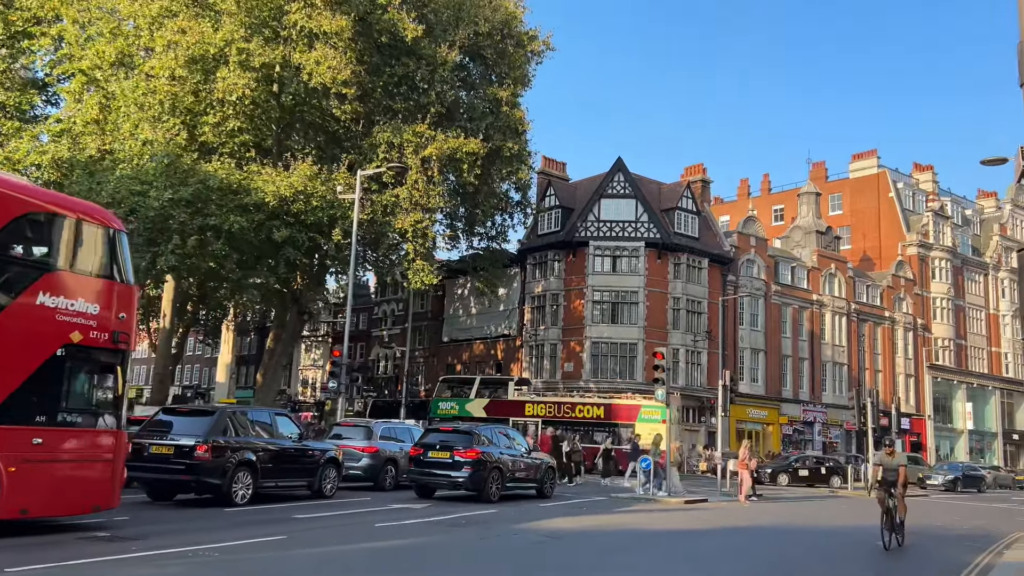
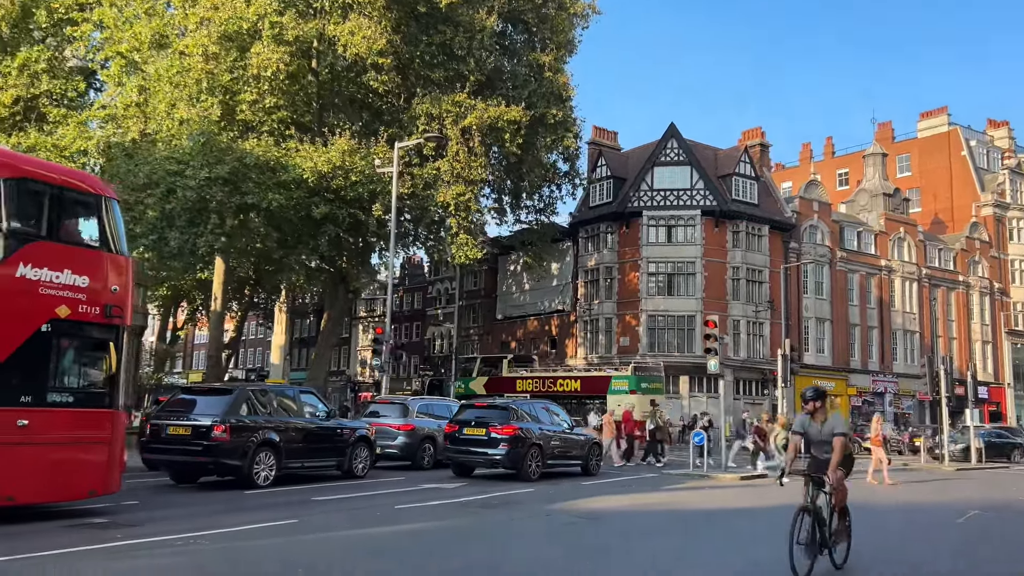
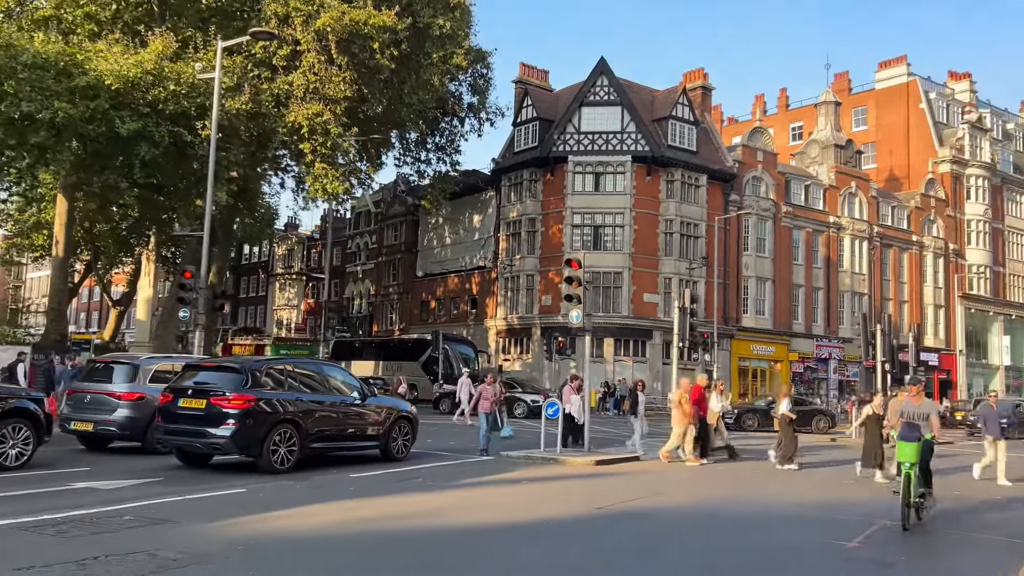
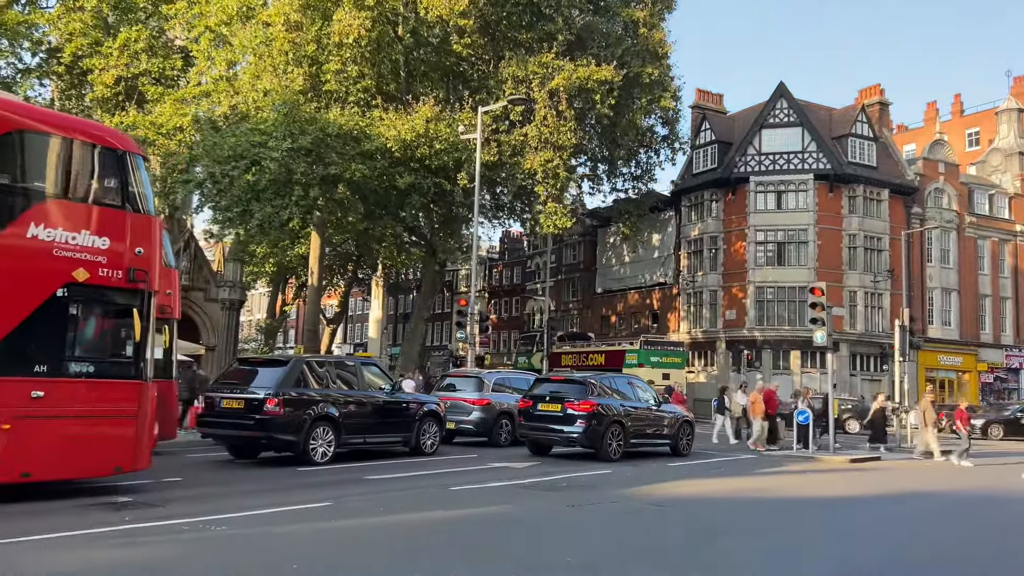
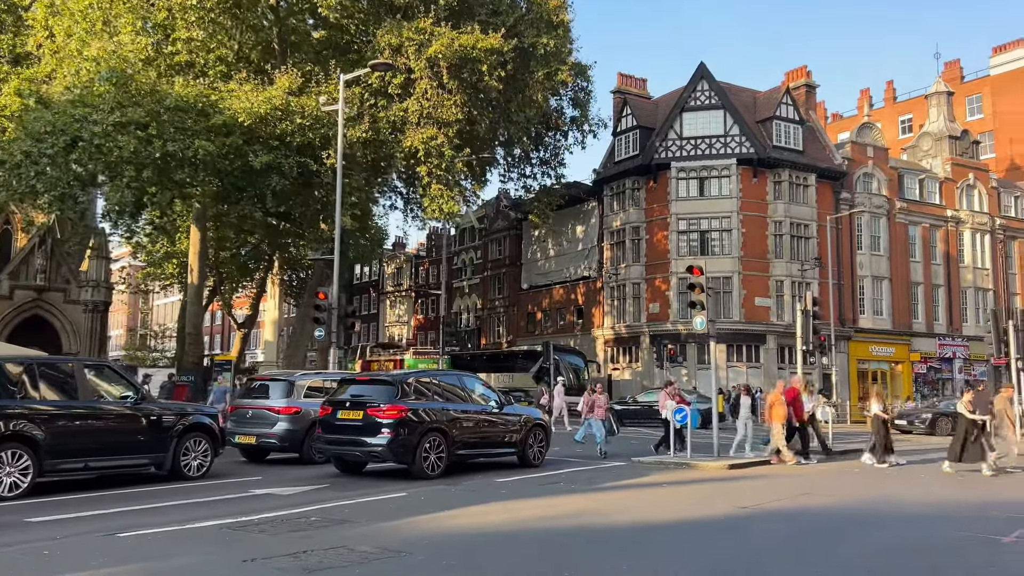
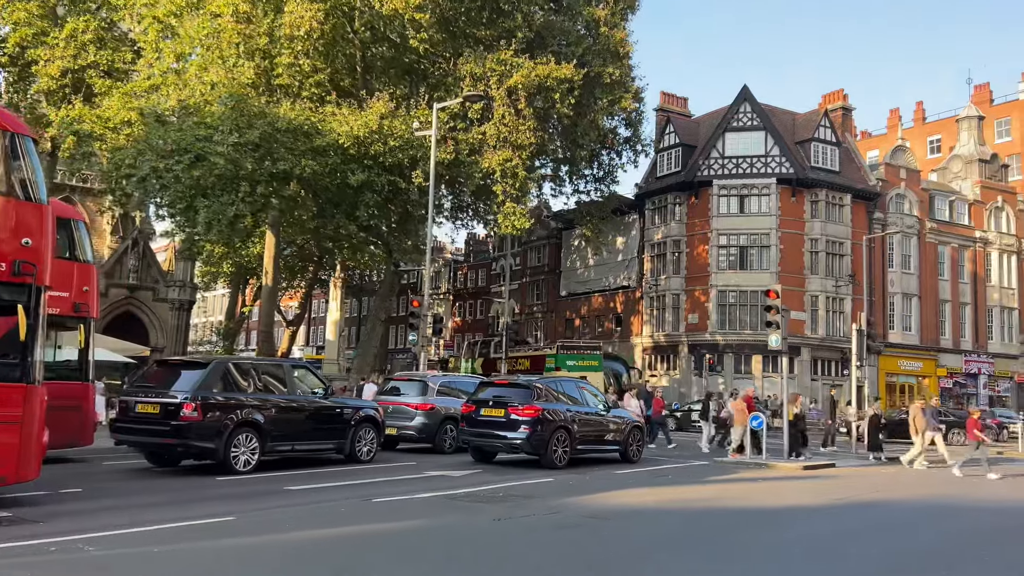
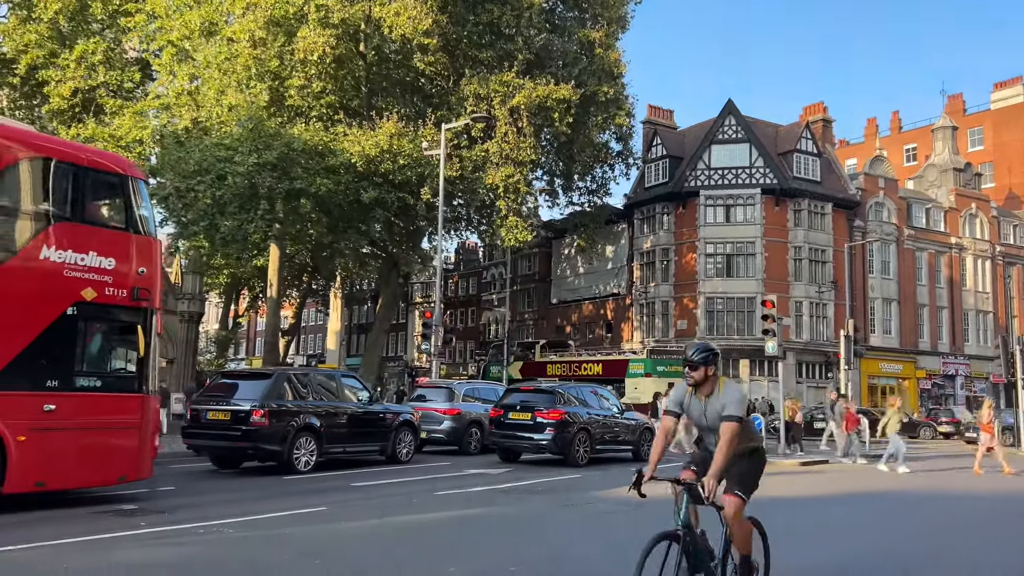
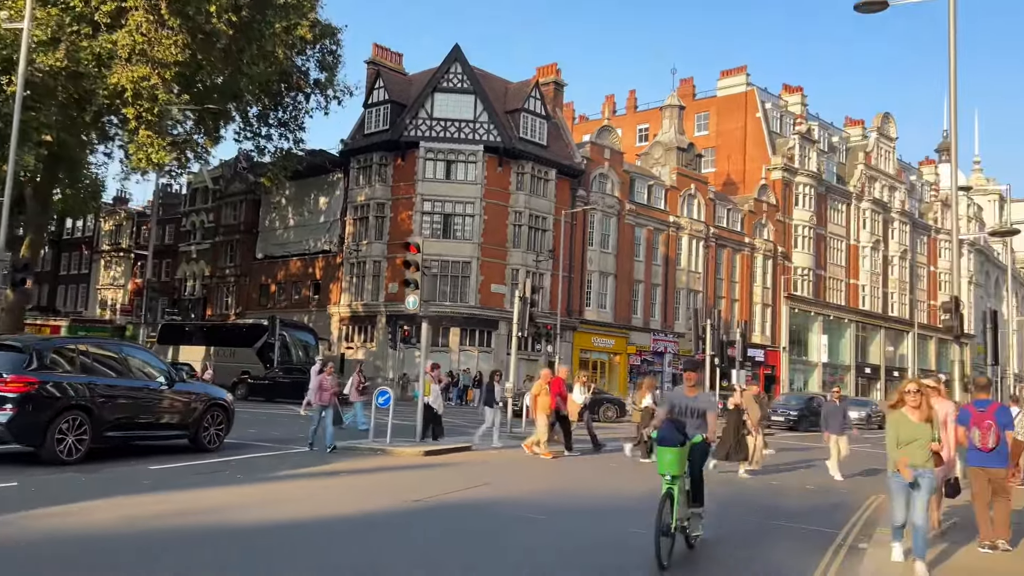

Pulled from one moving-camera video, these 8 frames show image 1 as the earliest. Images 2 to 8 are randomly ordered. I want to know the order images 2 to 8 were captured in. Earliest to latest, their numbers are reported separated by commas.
2, 7, 4, 6, 5, 3, 8
